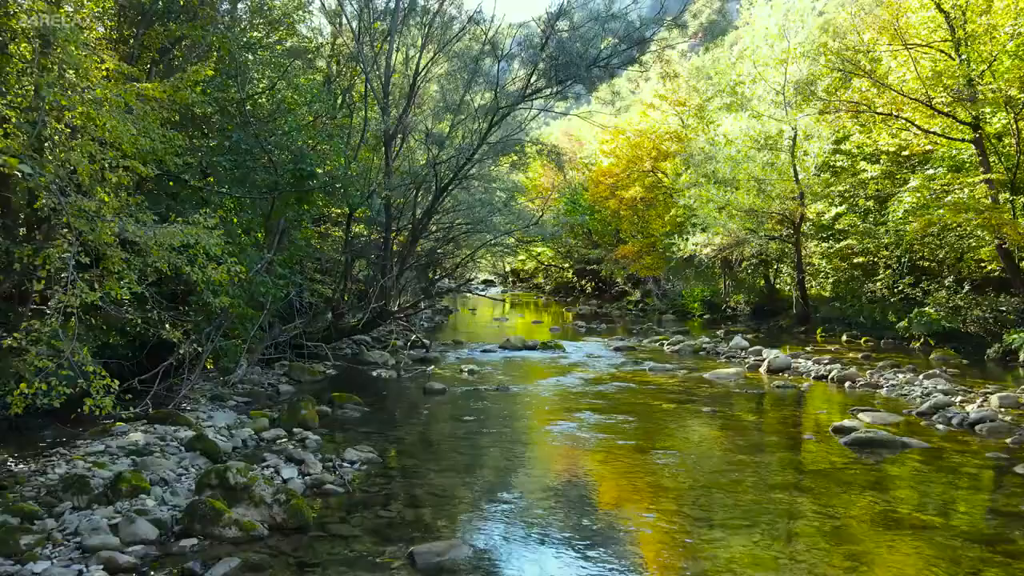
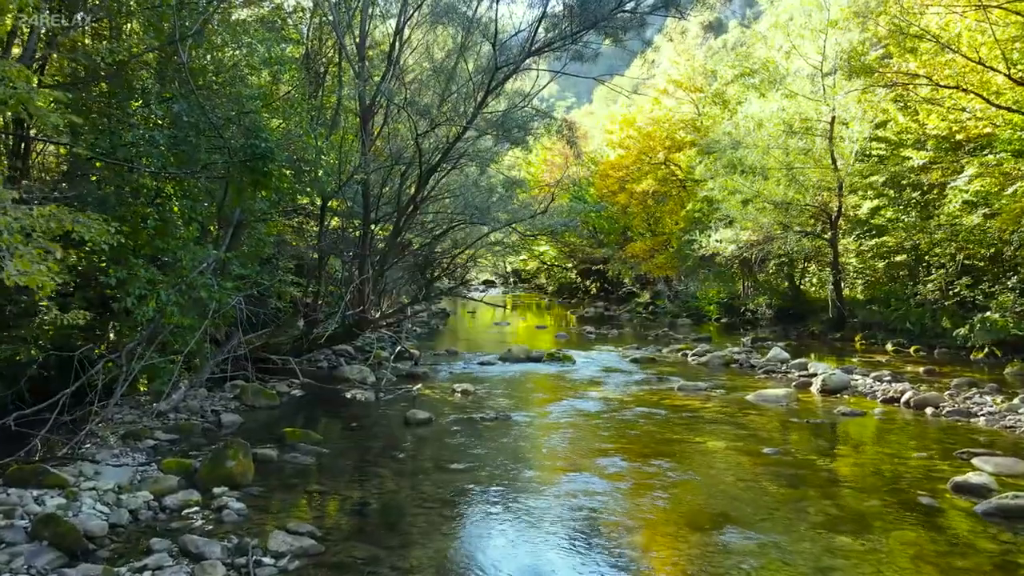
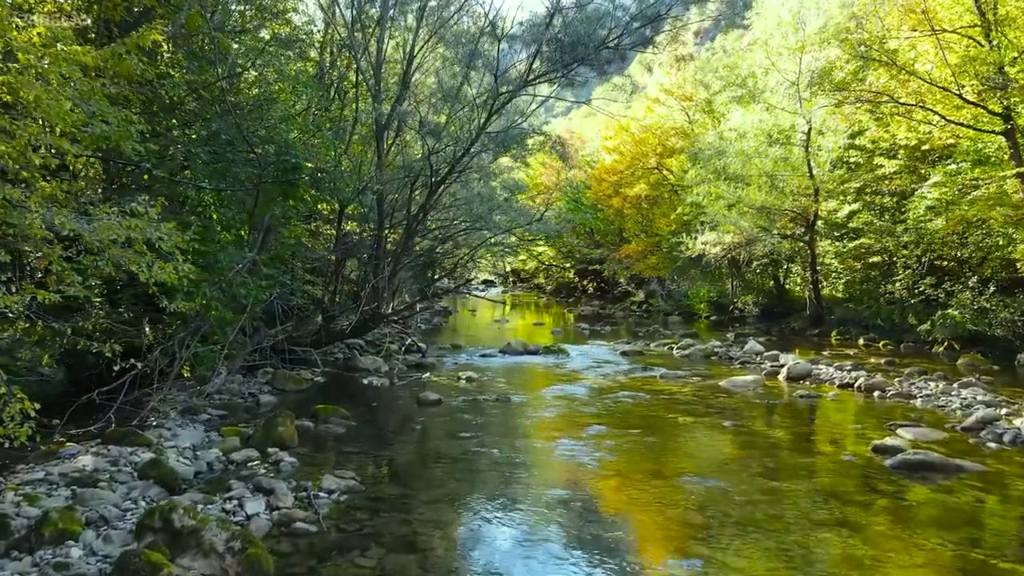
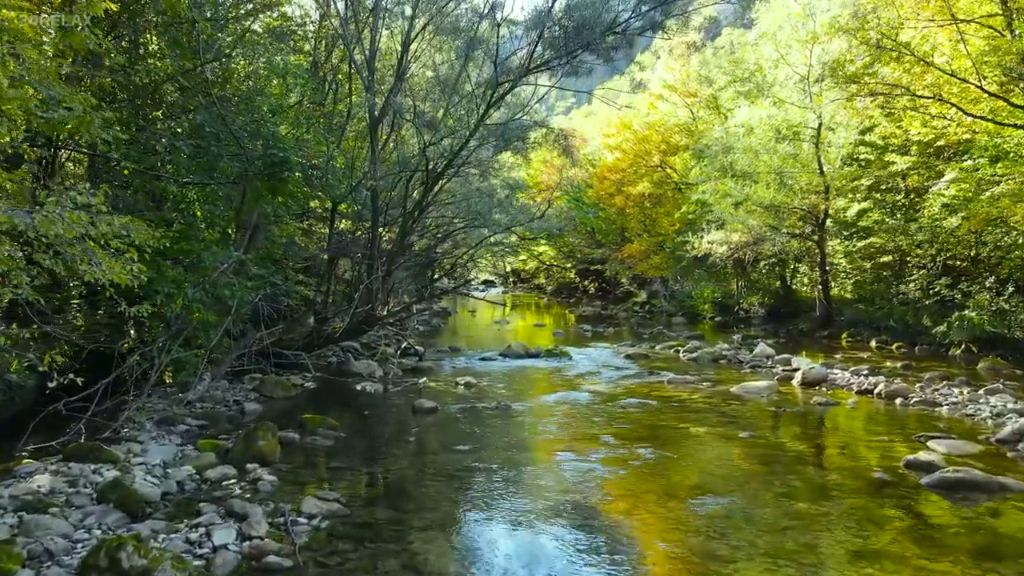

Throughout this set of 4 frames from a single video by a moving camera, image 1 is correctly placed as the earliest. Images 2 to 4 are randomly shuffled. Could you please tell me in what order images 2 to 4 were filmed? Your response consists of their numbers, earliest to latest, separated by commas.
3, 4, 2
